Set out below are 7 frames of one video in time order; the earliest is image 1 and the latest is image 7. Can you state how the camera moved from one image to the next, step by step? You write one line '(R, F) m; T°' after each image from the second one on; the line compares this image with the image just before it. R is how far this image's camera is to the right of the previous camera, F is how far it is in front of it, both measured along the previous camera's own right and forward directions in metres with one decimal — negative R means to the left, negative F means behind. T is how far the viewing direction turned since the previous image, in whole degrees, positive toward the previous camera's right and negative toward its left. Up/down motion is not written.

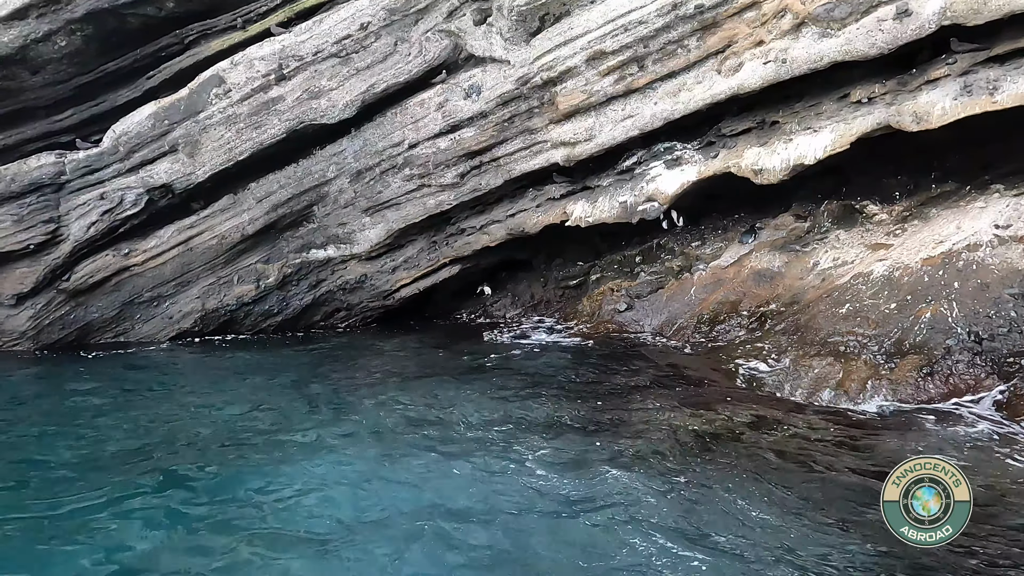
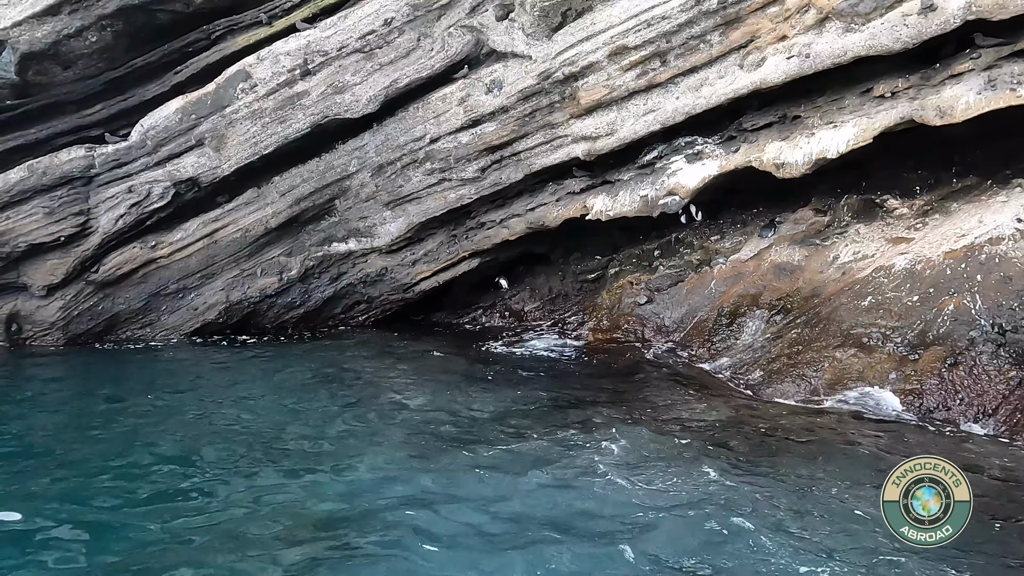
(-0.1, -0.1) m; -1°
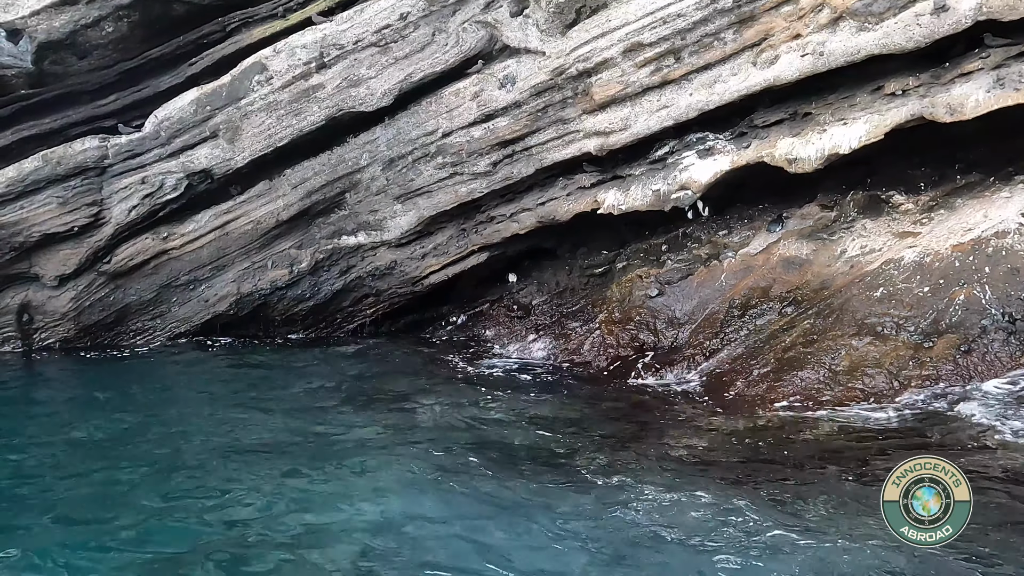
(-0.3, -0.1) m; +2°
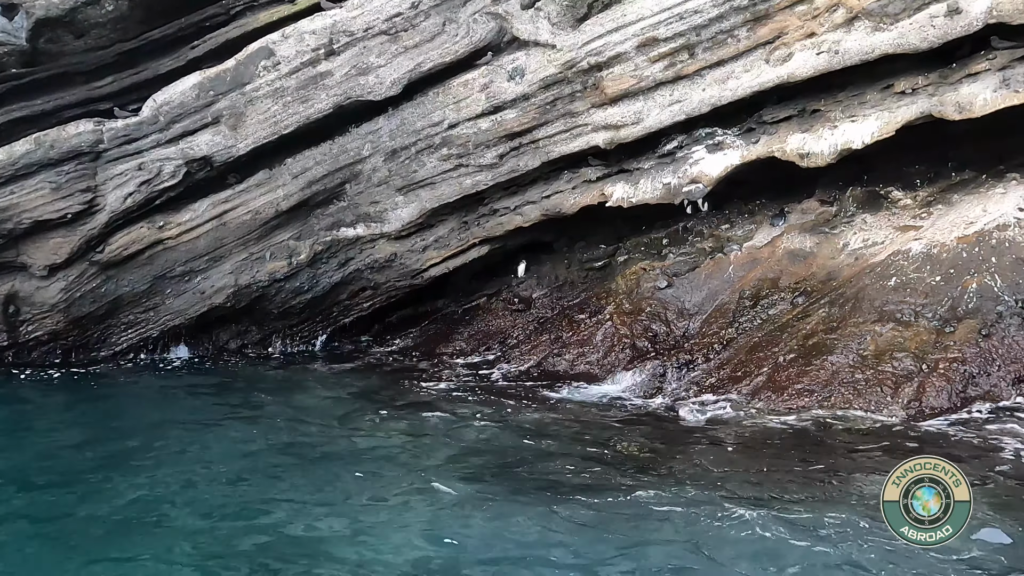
(-0.7, 0.0) m; +5°
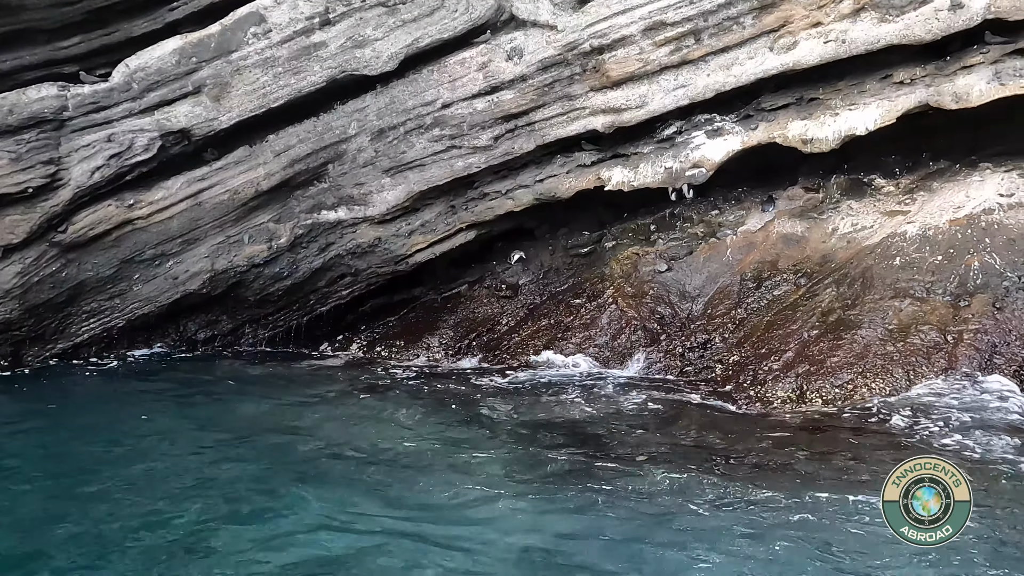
(-1.1, +0.2) m; +9°
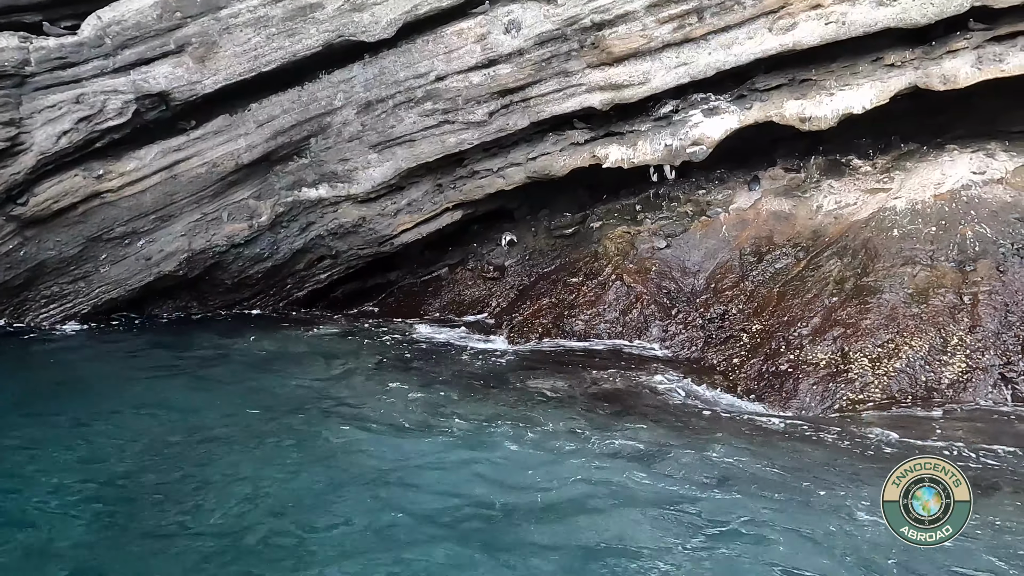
(-1.1, +0.3) m; +9°
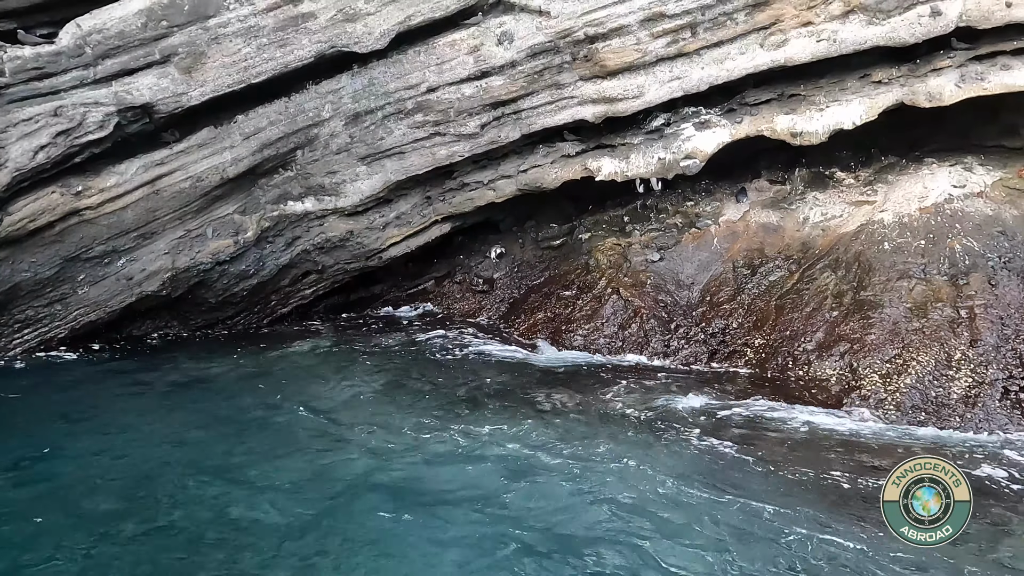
(-0.5, +0.1) m; +4°
